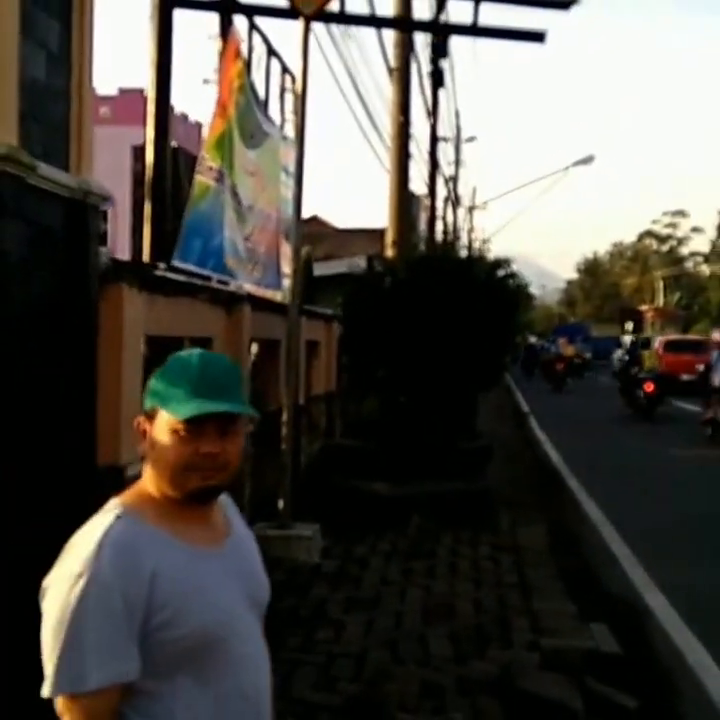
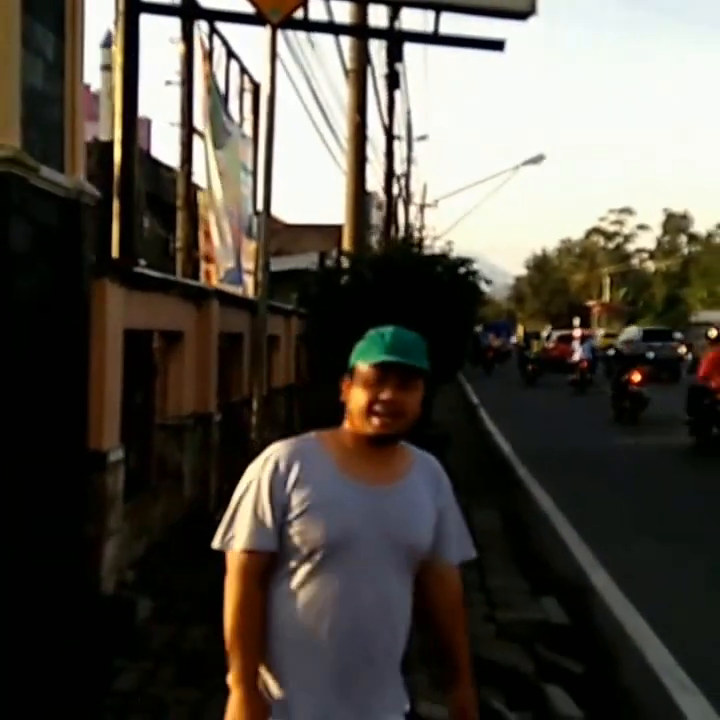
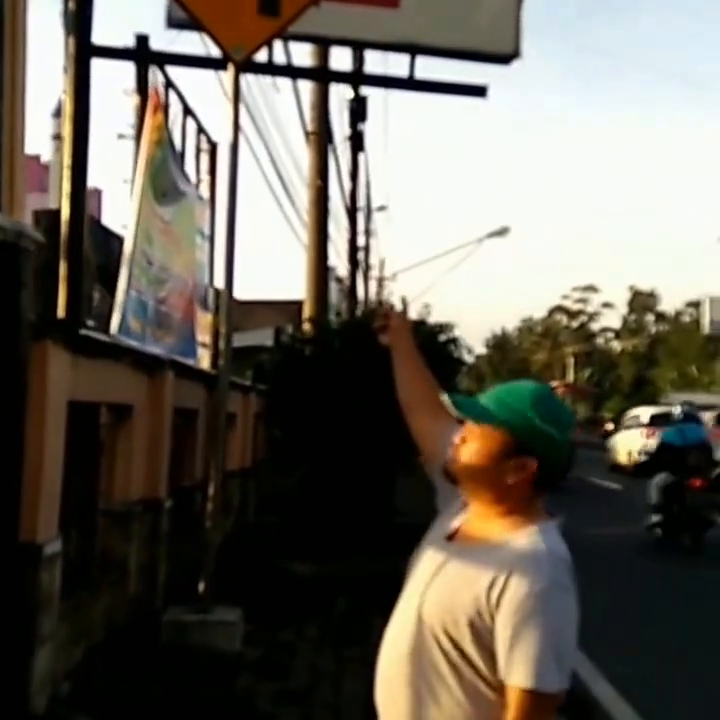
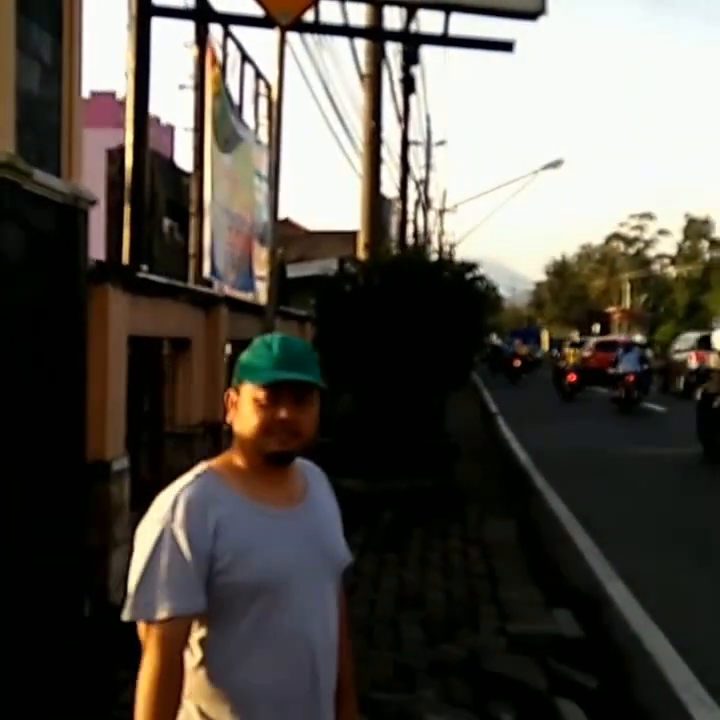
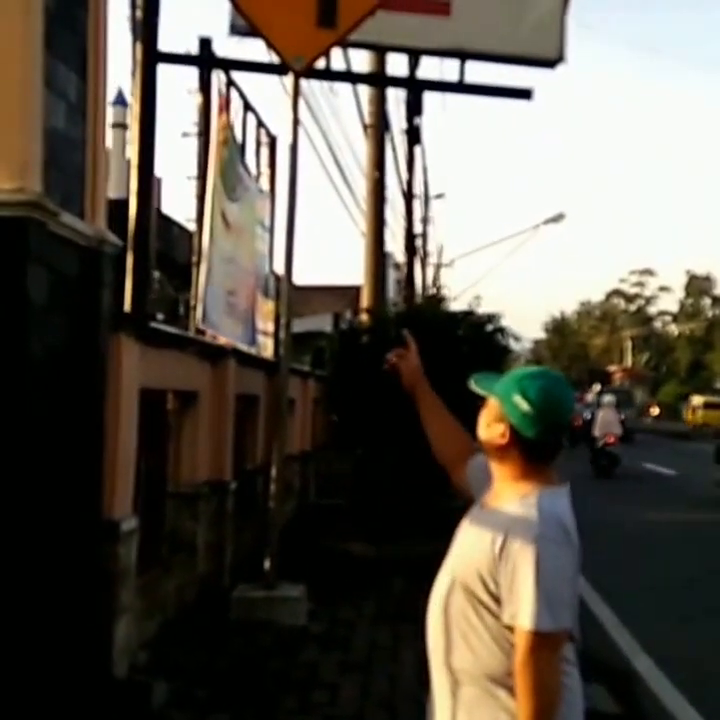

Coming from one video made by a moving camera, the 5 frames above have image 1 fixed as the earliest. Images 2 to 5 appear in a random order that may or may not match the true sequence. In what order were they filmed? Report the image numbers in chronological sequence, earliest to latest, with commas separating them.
4, 2, 5, 3
